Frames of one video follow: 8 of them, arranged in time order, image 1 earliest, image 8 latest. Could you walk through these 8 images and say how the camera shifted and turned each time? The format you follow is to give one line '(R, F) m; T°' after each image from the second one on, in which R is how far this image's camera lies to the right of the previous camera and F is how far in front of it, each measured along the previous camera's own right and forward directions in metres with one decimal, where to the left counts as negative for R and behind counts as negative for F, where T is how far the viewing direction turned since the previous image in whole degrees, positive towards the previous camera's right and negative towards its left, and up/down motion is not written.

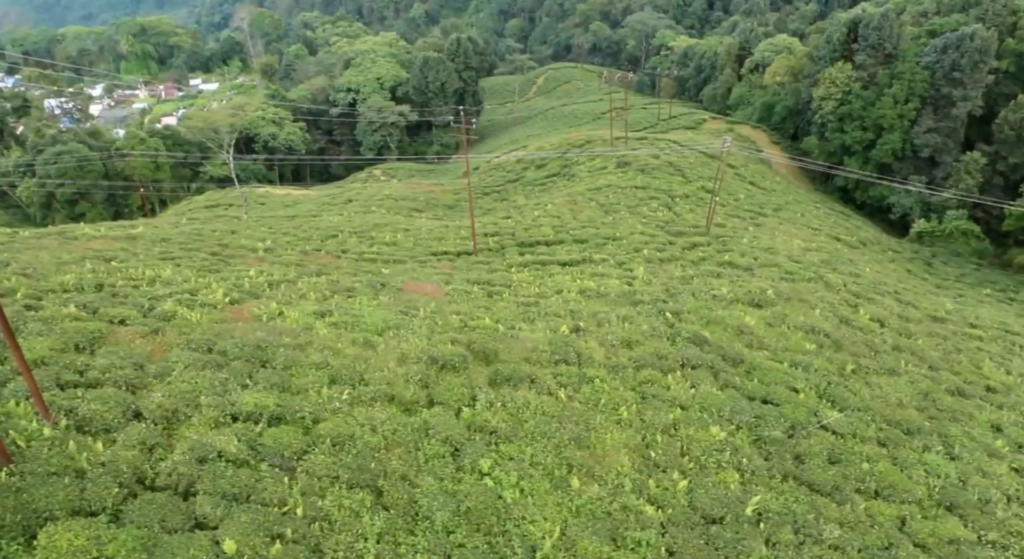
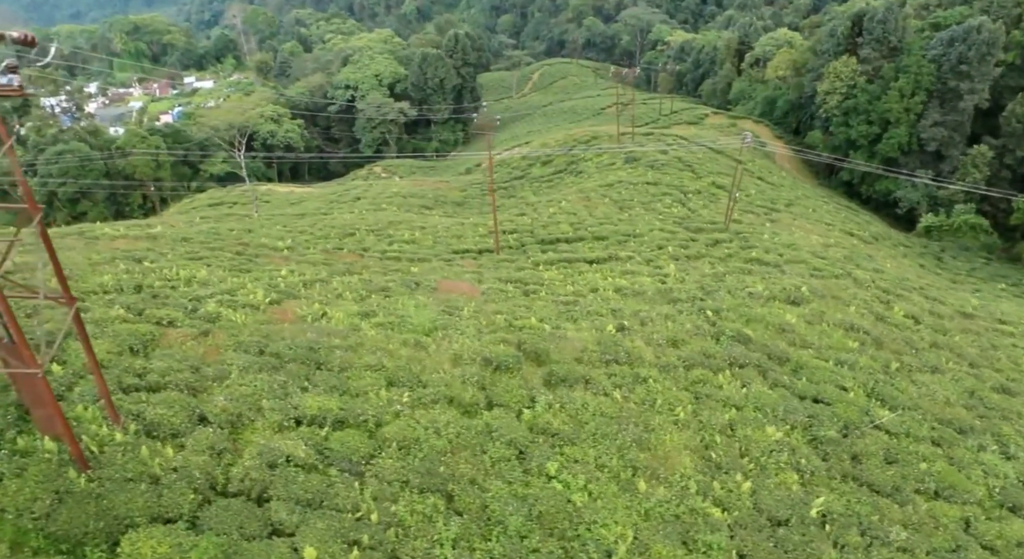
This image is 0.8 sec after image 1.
(-1.6, +0.3) m; +1°
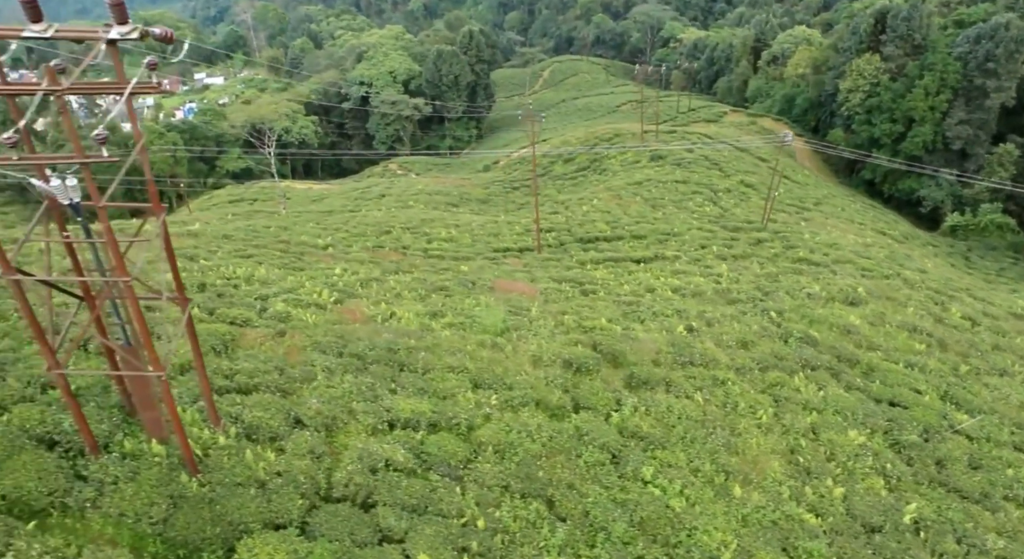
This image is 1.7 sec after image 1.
(-2.0, +0.2) m; 0°
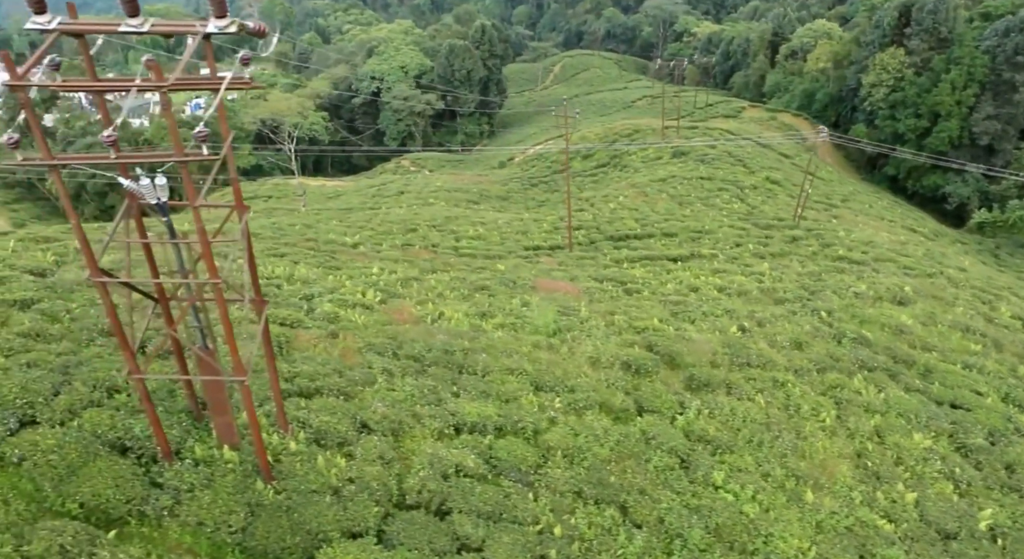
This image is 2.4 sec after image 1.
(-1.2, +0.4) m; -1°
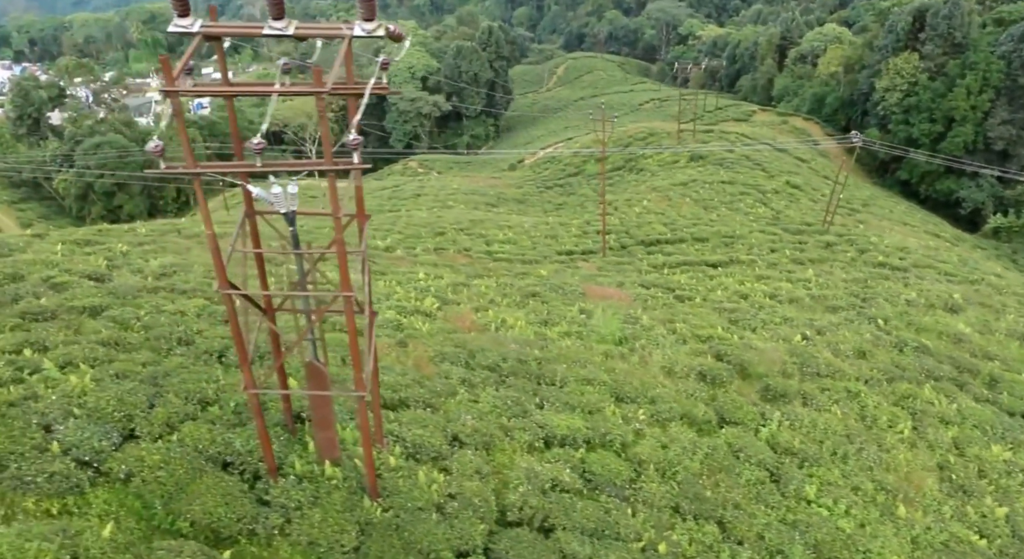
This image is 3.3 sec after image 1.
(-1.9, +0.3) m; 0°
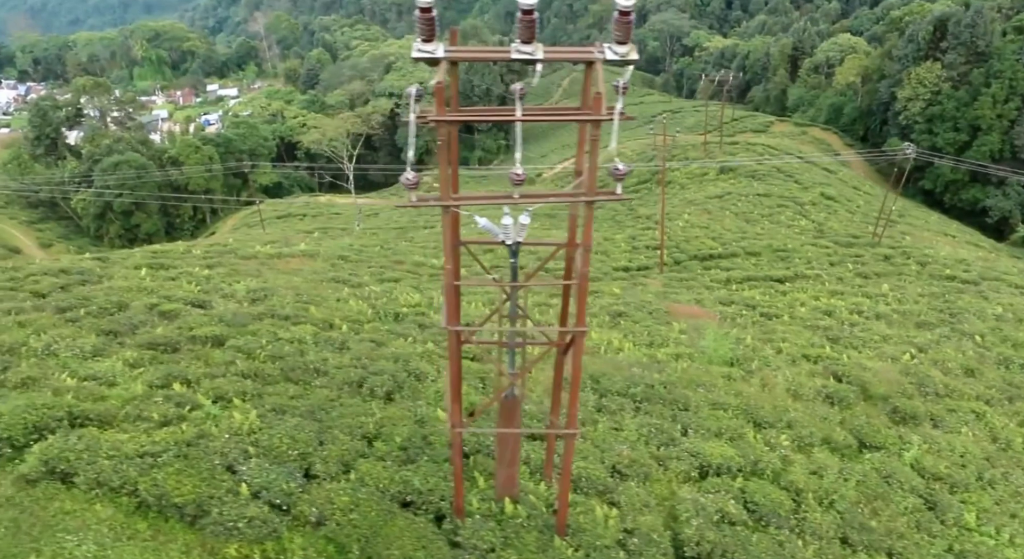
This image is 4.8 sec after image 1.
(-2.9, +0.4) m; 0°
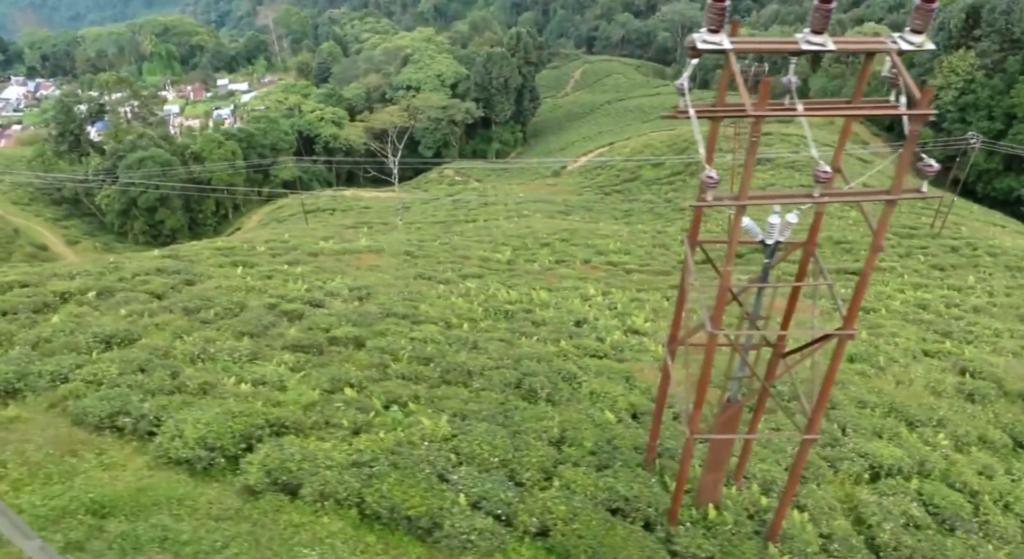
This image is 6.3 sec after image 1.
(-3.0, +0.4) m; 0°
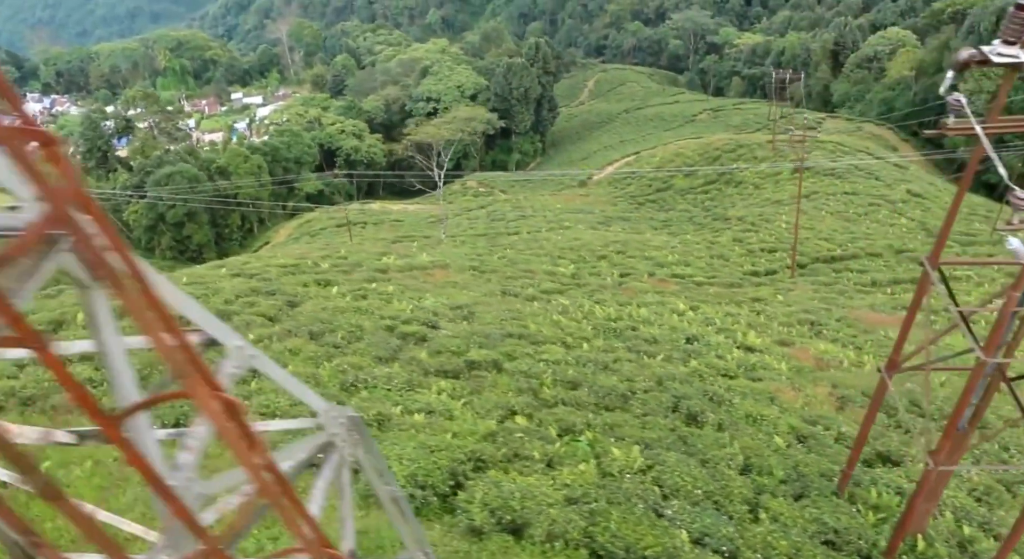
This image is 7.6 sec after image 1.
(-2.8, +0.4) m; 0°
